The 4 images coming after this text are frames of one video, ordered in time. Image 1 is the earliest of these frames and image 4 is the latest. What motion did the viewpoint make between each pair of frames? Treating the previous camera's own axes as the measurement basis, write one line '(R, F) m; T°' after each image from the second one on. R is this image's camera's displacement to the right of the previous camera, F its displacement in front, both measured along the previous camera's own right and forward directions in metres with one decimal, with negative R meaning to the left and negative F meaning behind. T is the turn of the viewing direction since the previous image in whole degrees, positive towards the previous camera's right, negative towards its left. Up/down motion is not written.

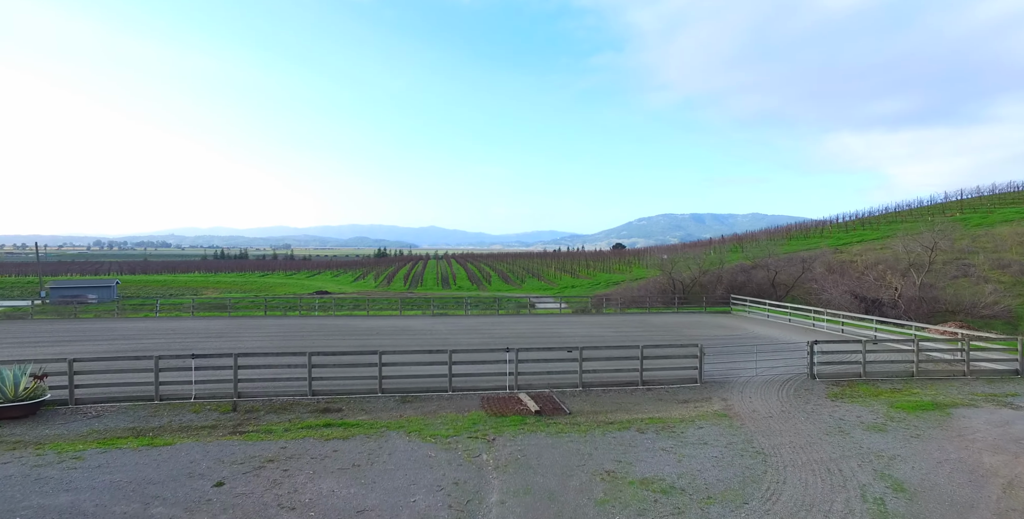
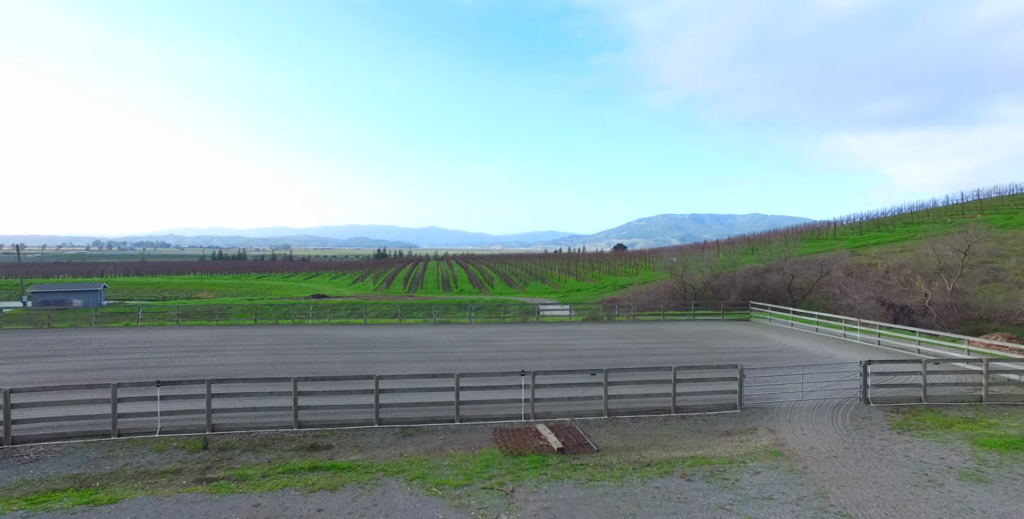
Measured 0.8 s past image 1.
(-0.4, +2.0) m; 0°
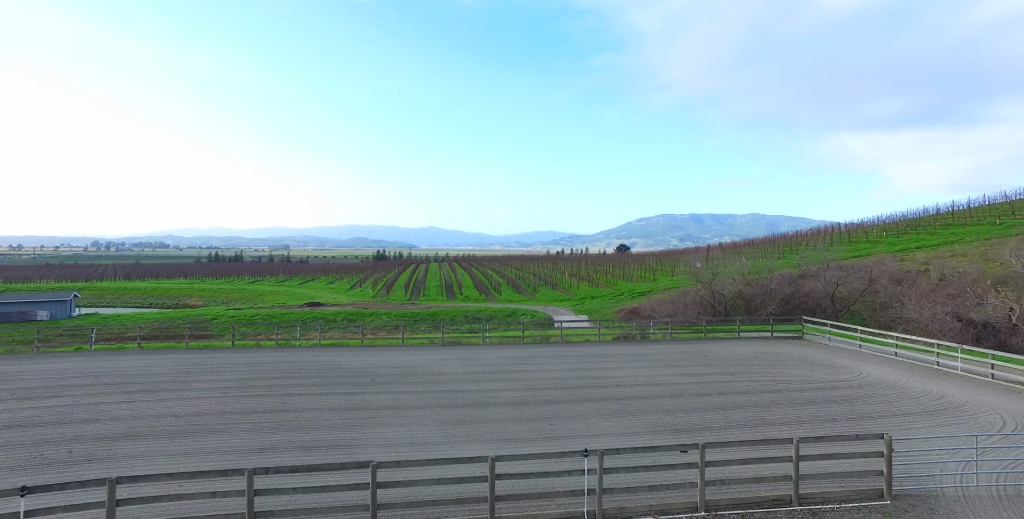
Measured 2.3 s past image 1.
(-1.0, +4.3) m; 0°
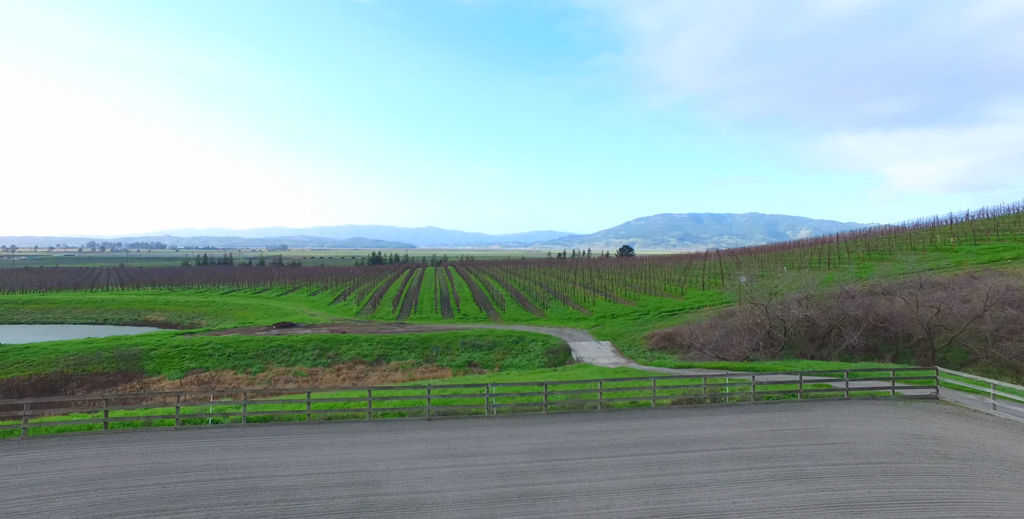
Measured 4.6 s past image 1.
(-0.6, +8.7) m; 0°
